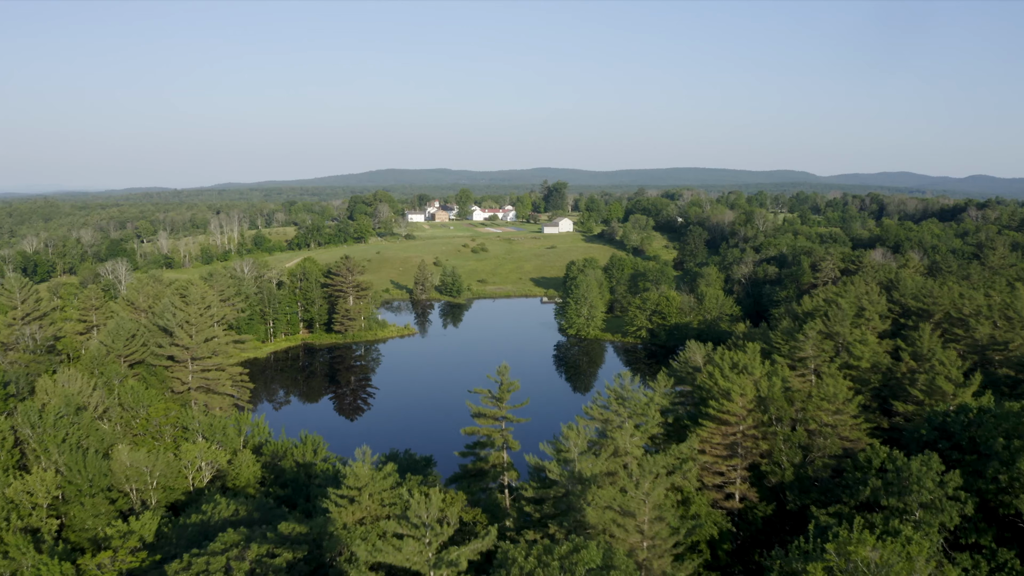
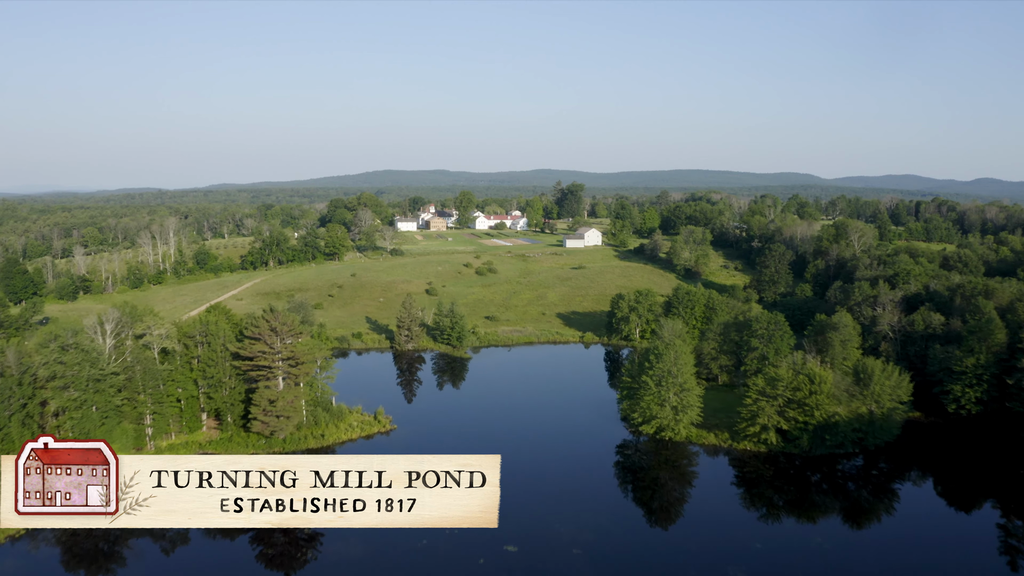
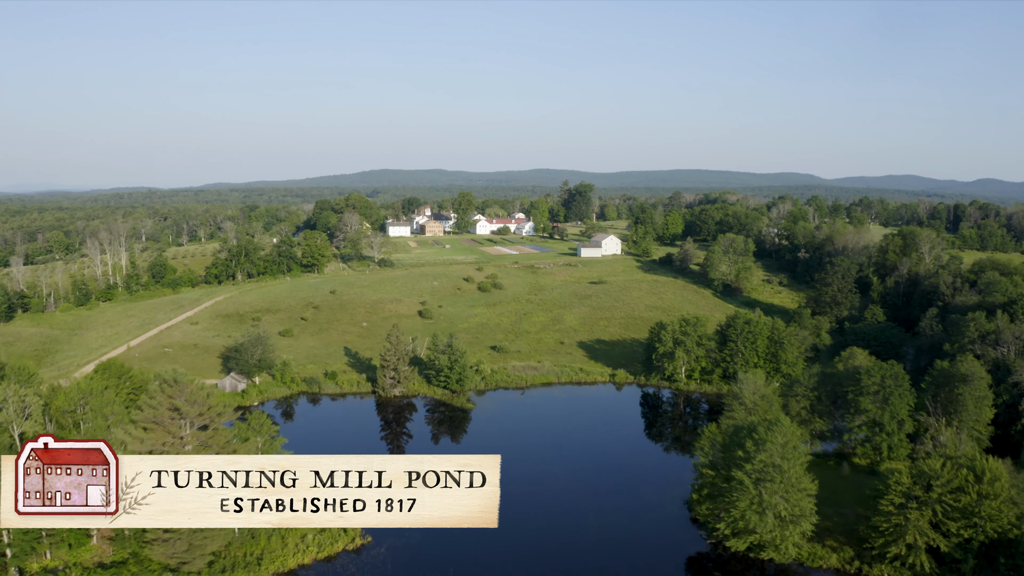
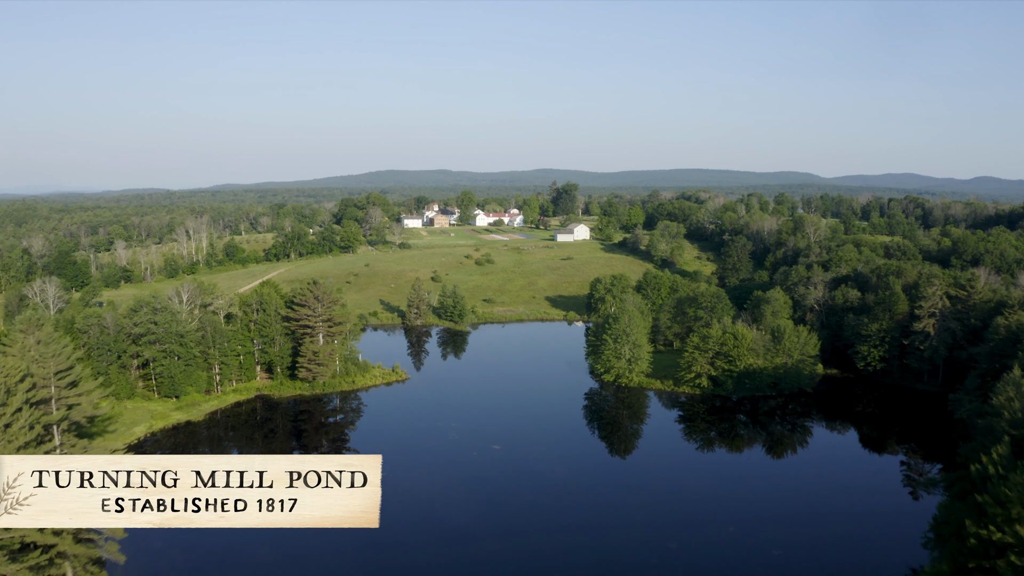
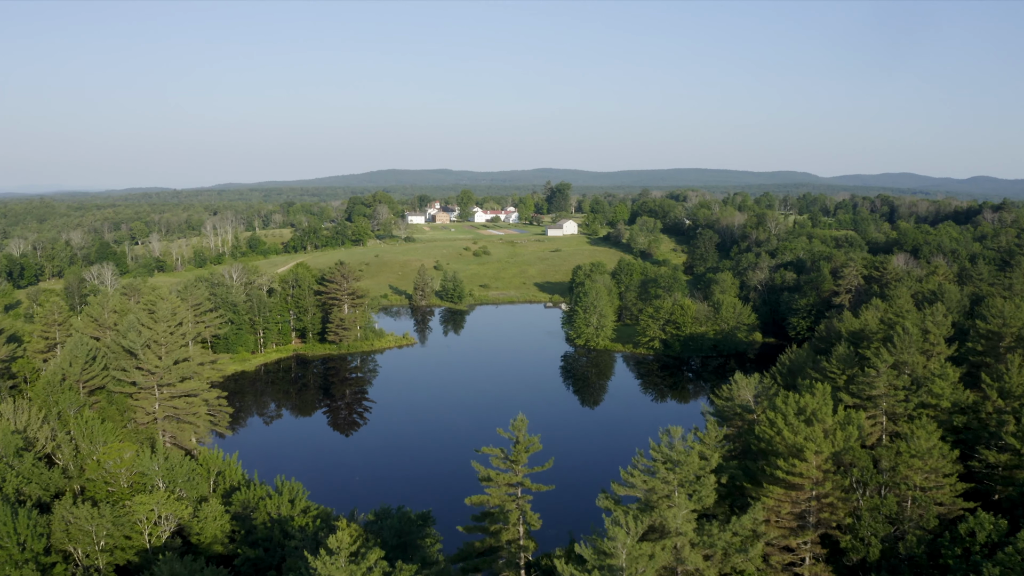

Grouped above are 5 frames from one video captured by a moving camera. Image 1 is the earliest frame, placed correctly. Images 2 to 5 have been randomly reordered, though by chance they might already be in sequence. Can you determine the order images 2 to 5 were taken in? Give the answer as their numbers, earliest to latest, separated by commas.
5, 4, 2, 3
